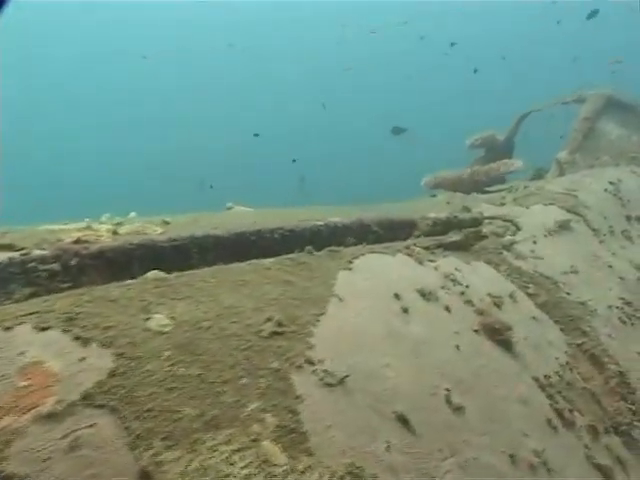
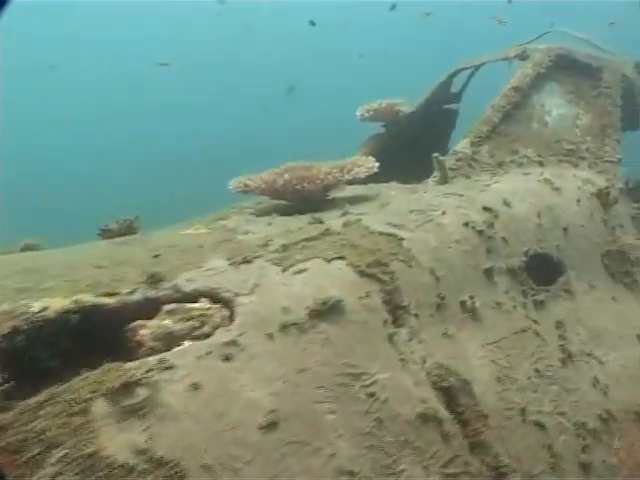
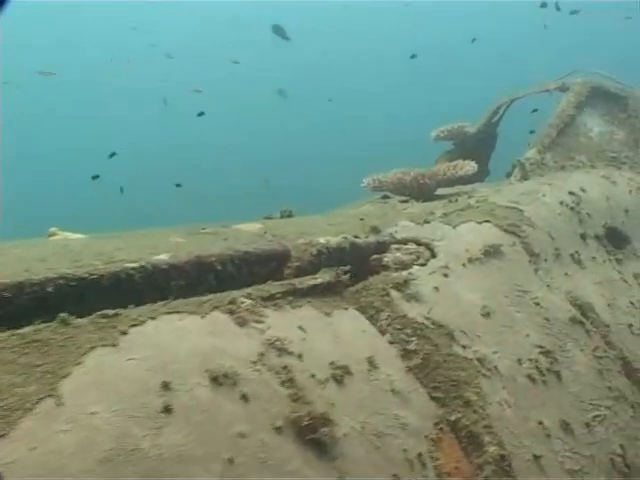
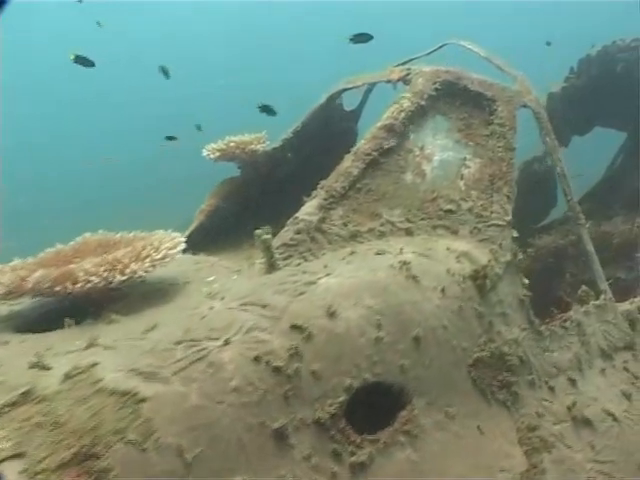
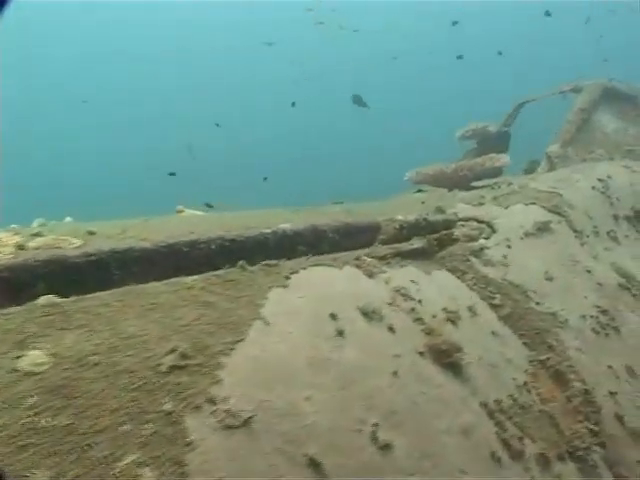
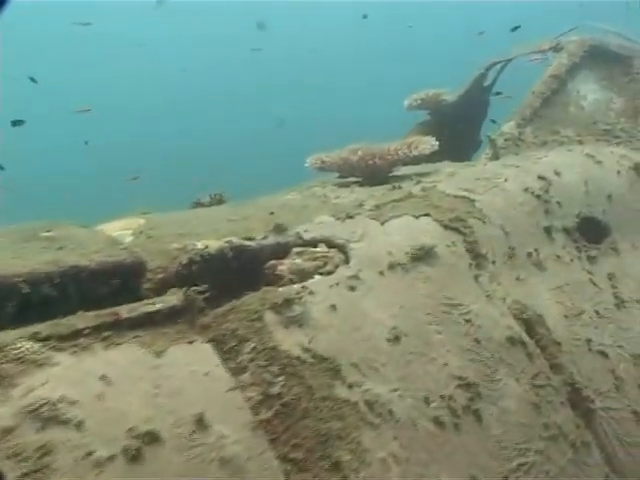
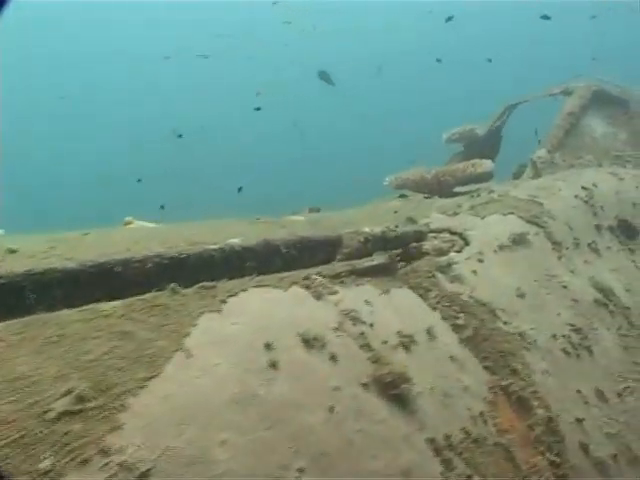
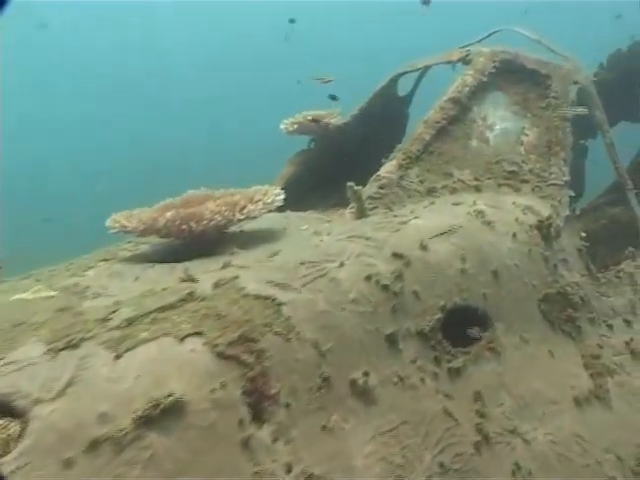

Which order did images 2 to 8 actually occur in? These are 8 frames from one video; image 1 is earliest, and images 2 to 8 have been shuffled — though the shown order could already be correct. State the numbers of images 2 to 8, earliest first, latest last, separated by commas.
5, 7, 3, 6, 2, 8, 4
